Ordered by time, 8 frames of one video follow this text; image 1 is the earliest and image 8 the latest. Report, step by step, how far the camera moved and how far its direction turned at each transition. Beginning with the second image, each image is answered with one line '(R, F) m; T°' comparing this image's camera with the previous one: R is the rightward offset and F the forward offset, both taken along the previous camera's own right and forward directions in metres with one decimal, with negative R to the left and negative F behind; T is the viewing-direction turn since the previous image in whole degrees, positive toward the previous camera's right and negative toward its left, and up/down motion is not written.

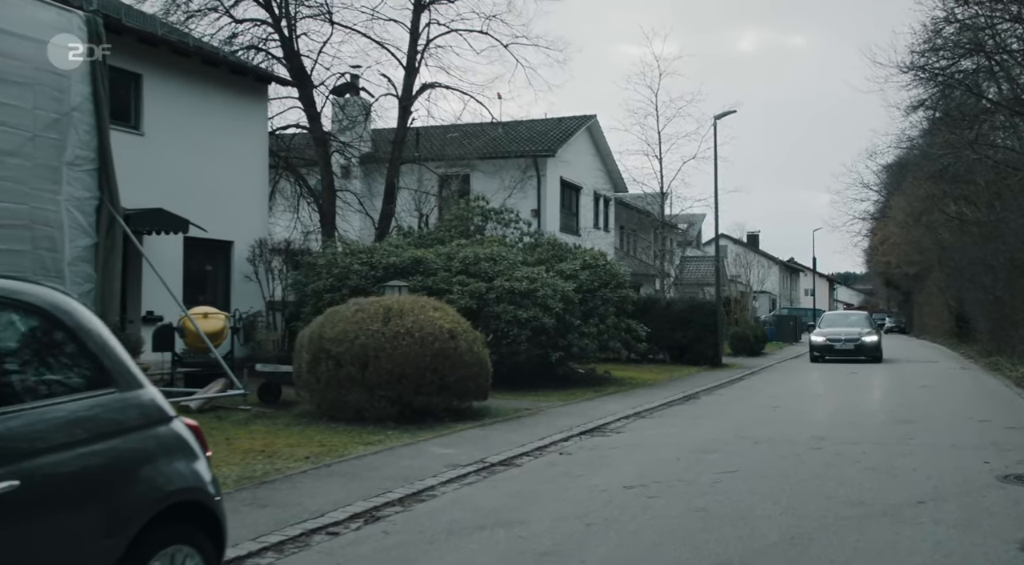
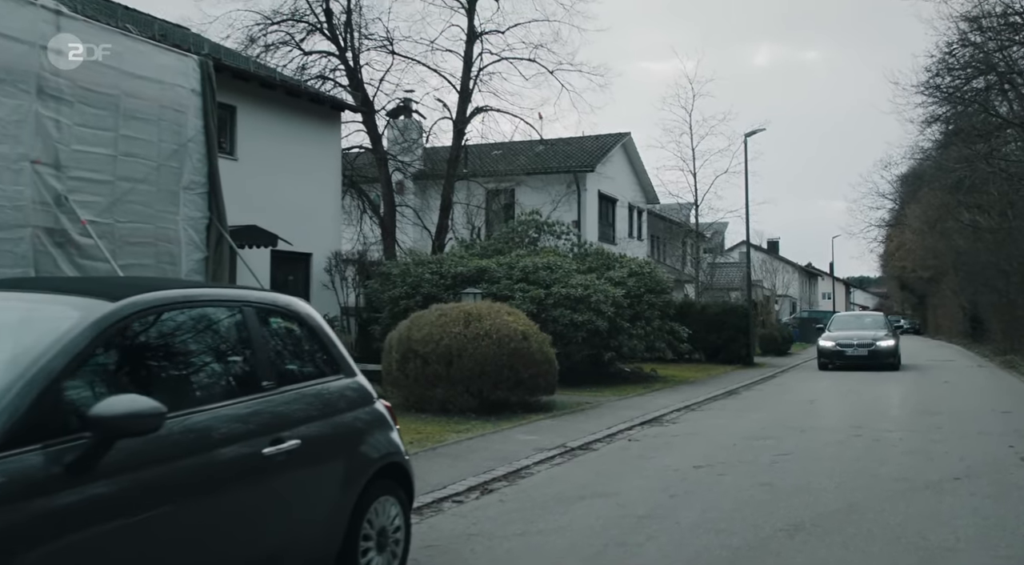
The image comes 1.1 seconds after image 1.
(-0.8, -1.1) m; 0°
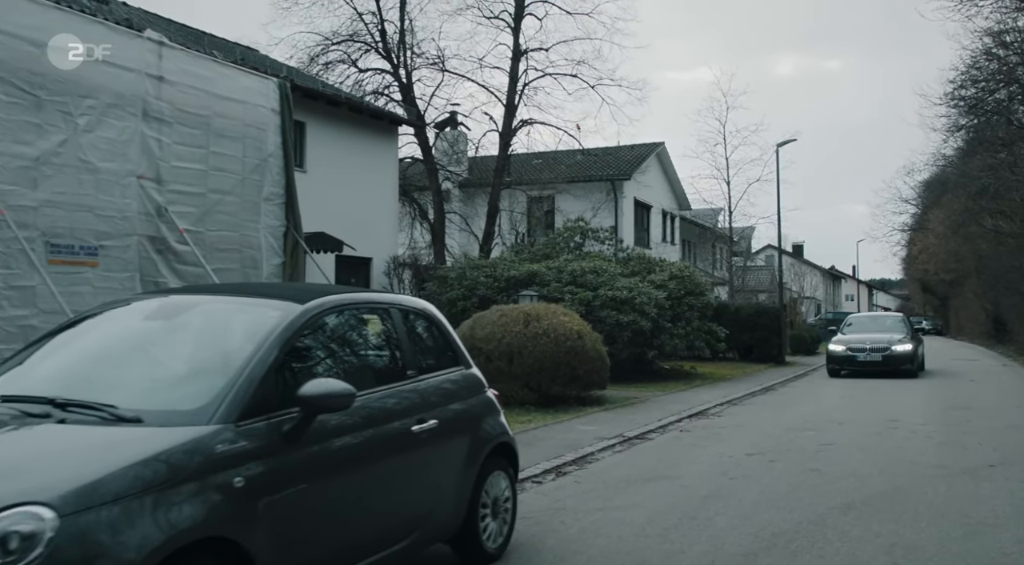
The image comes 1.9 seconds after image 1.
(-0.7, -0.8) m; -1°
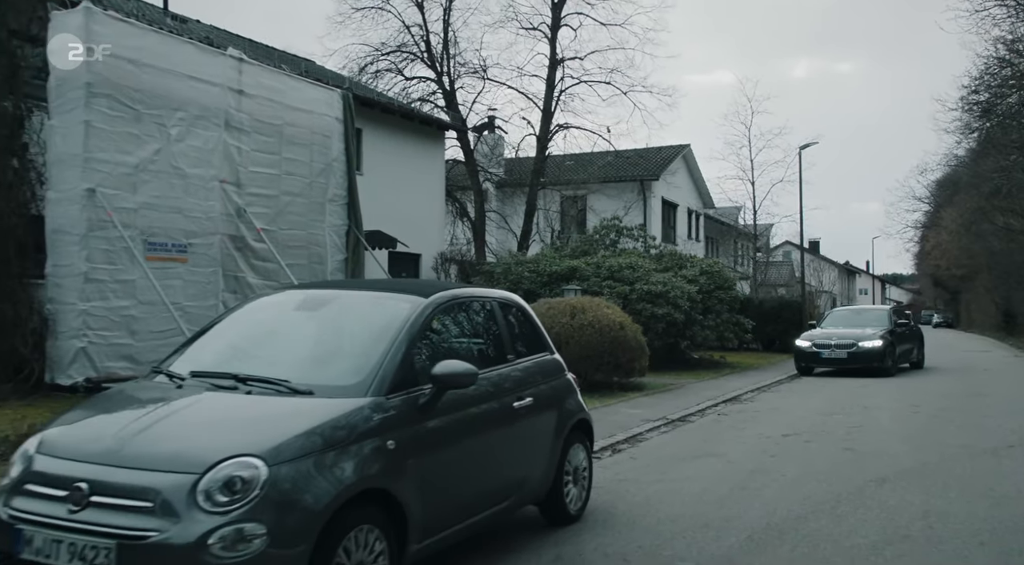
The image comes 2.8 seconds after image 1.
(-0.7, -0.9) m; 0°
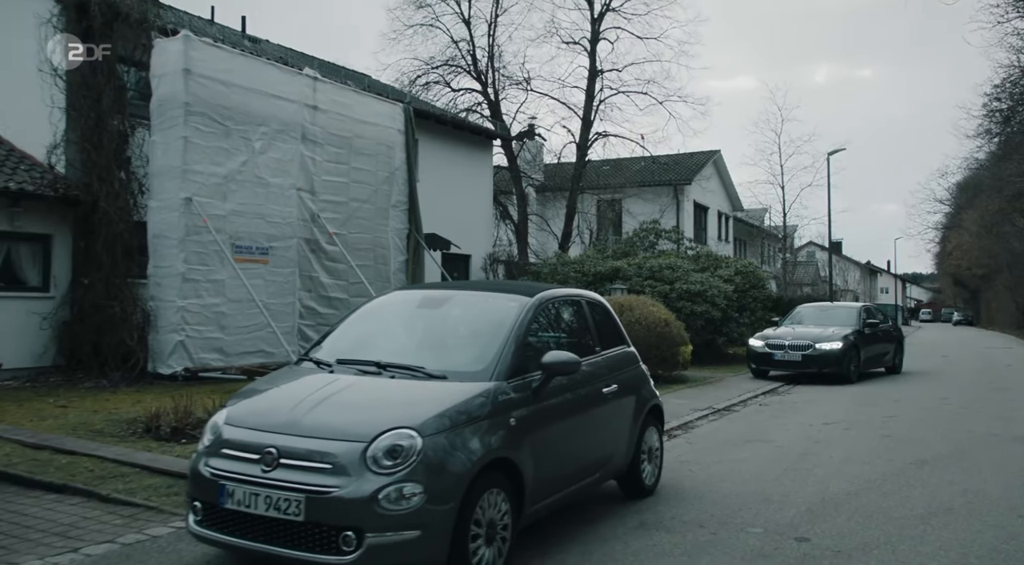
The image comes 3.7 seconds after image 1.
(-0.7, -0.9) m; -1°
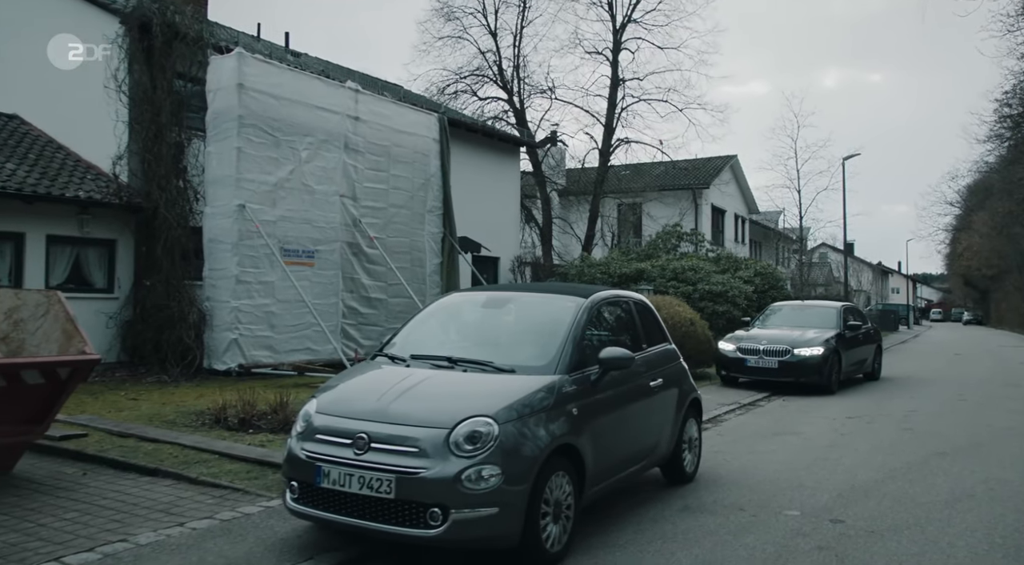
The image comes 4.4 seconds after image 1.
(-0.5, -0.6) m; 0°
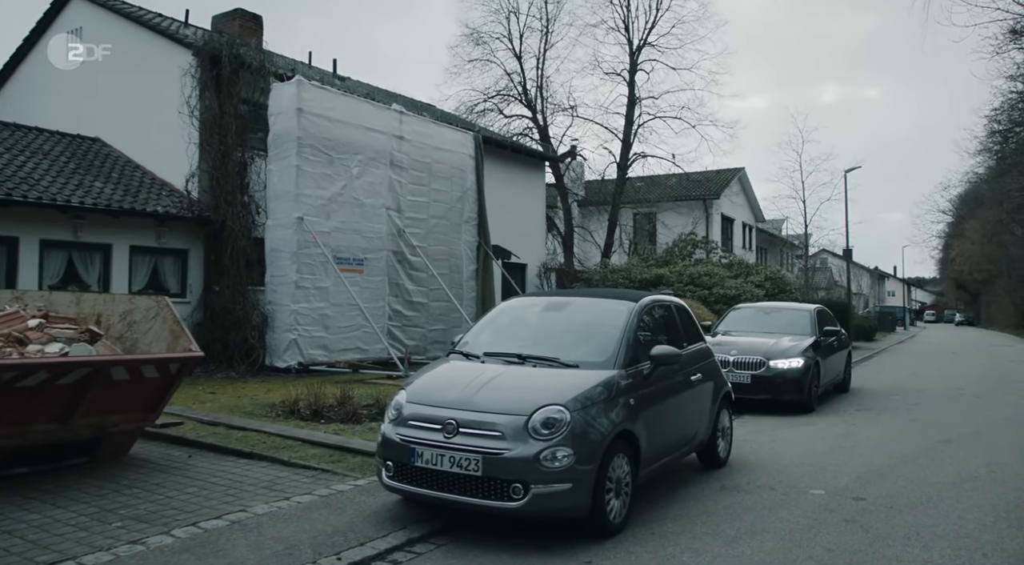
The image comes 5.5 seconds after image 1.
(-0.7, -1.1) m; +1°
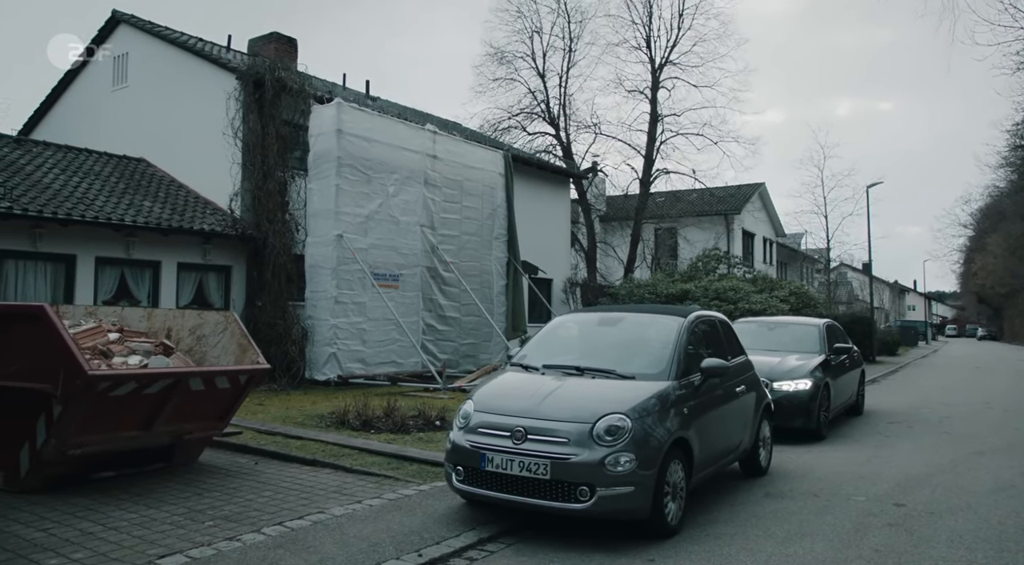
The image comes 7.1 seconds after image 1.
(-0.5, -0.3) m; 0°
